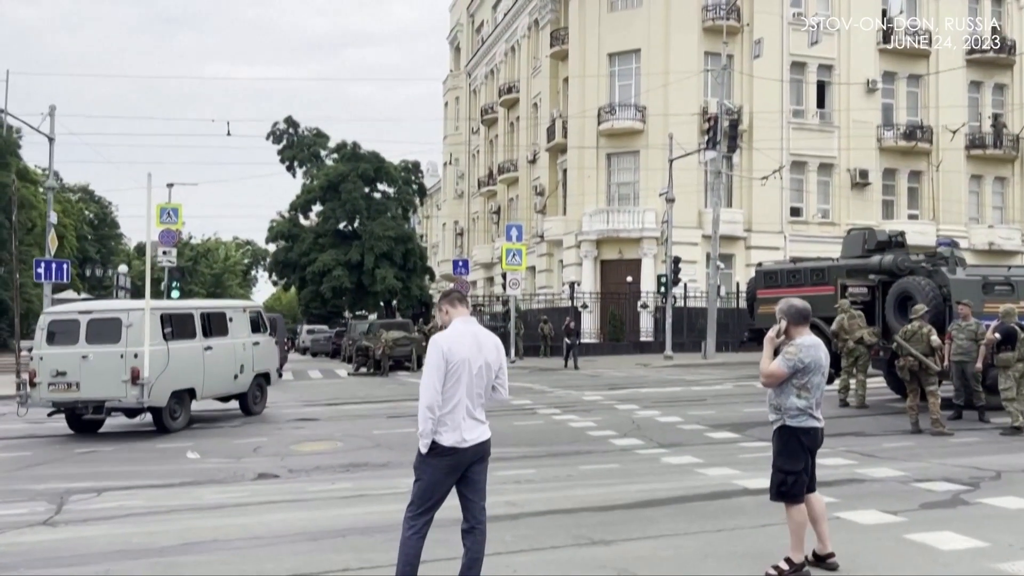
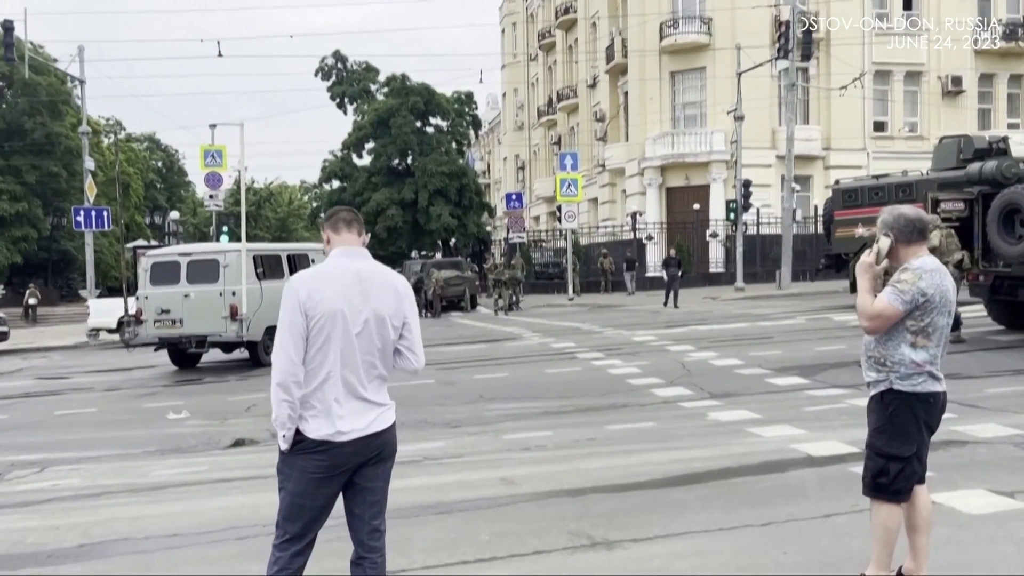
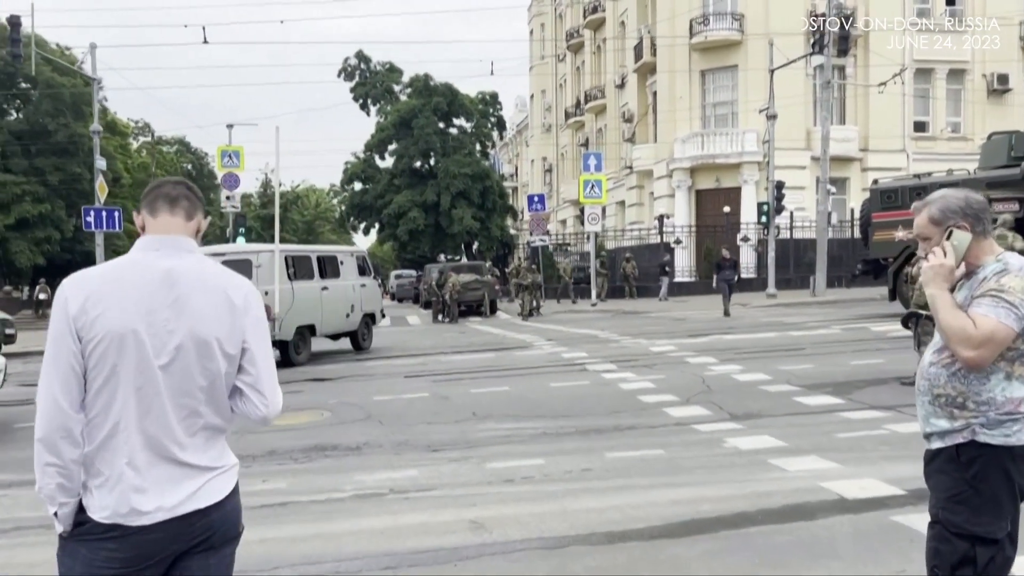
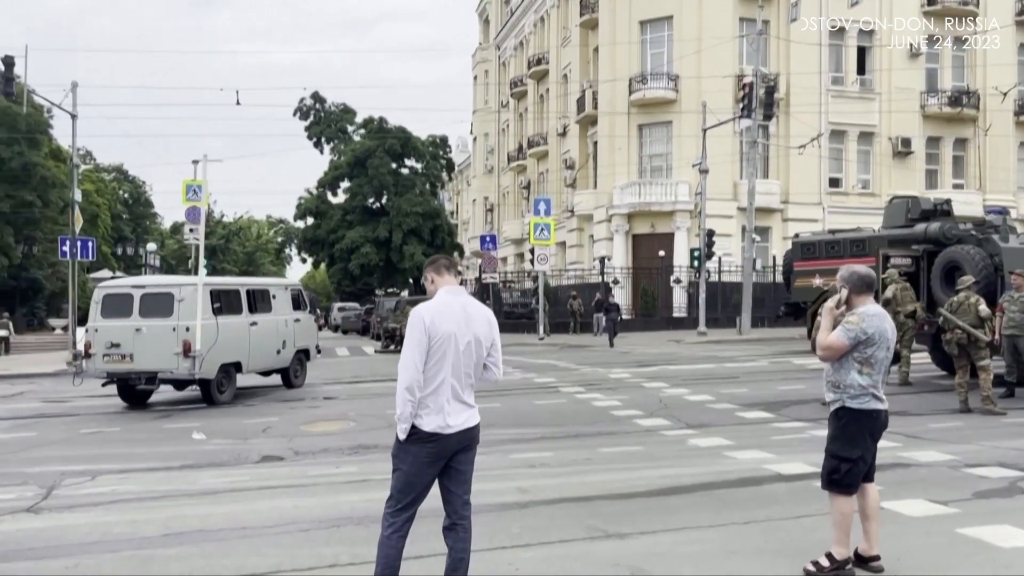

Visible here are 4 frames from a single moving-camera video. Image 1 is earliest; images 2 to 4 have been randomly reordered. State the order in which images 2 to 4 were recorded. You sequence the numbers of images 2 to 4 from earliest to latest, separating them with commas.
4, 2, 3
